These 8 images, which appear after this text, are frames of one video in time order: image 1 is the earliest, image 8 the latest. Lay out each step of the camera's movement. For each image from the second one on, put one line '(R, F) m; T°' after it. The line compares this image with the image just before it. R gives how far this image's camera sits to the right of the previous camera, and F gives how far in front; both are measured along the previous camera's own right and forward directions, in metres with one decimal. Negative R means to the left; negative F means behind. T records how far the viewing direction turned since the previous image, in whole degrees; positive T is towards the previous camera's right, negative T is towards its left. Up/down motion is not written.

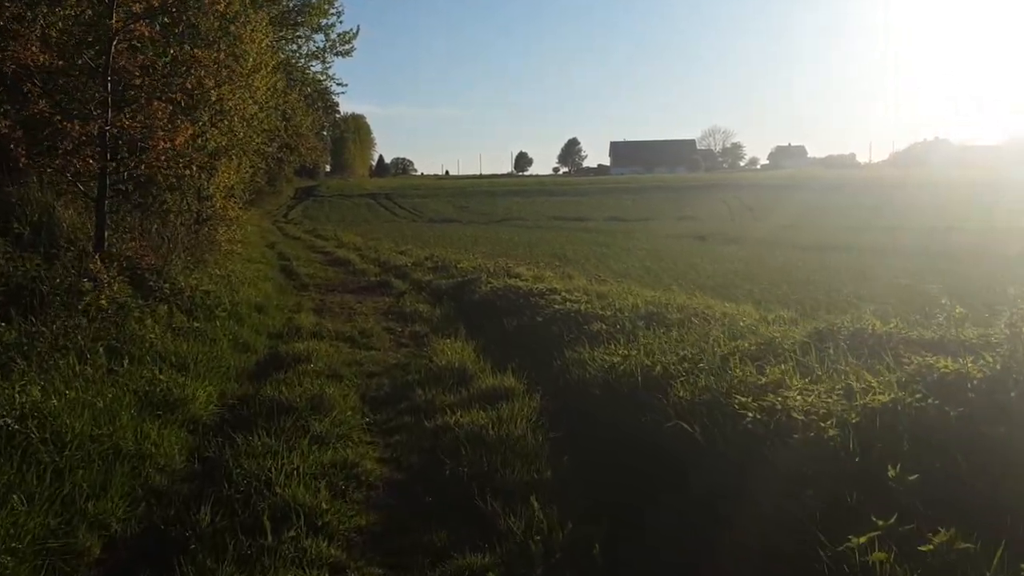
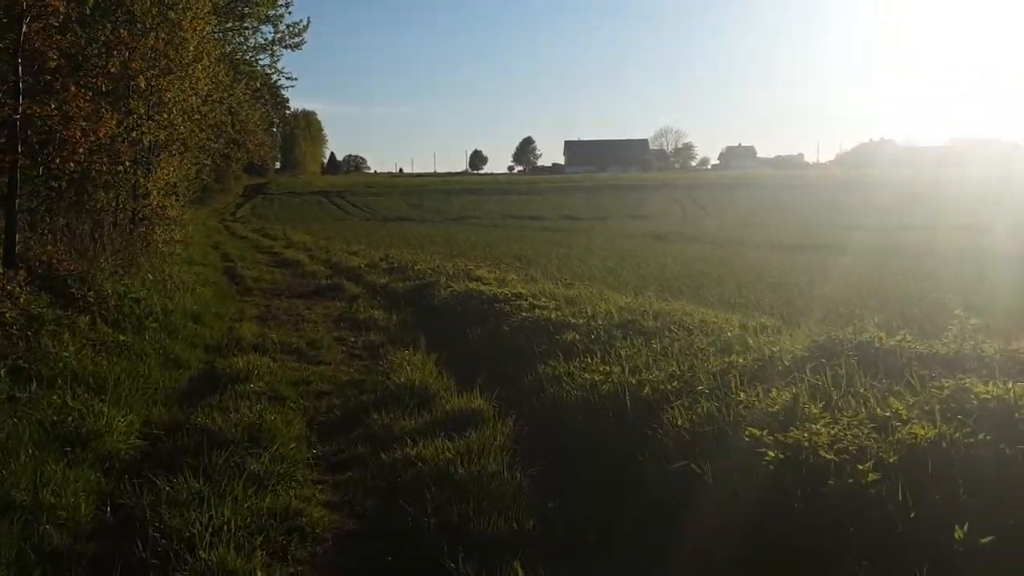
(-0.1, +0.9) m; +3°
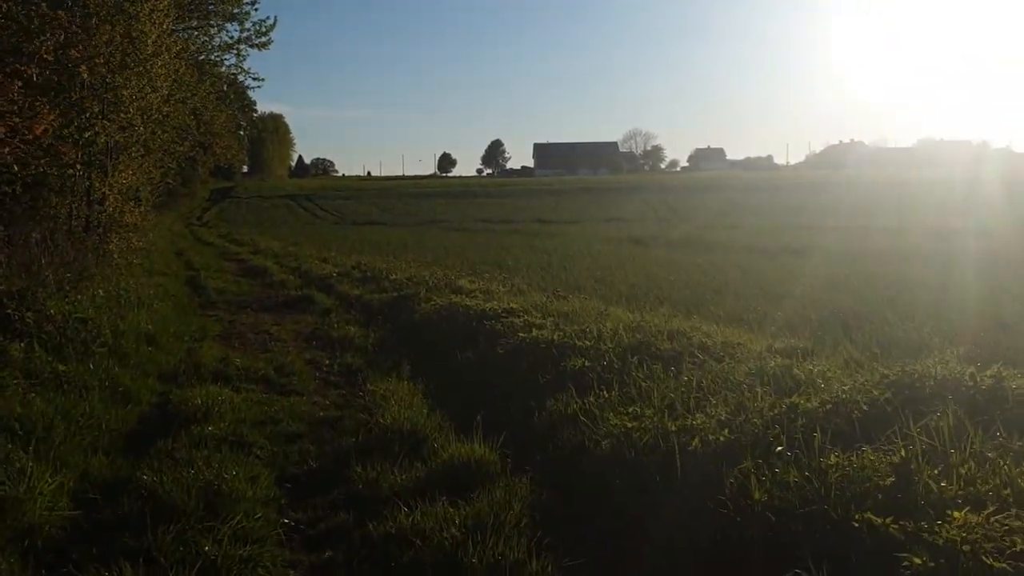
(-0.2, +1.1) m; +2°
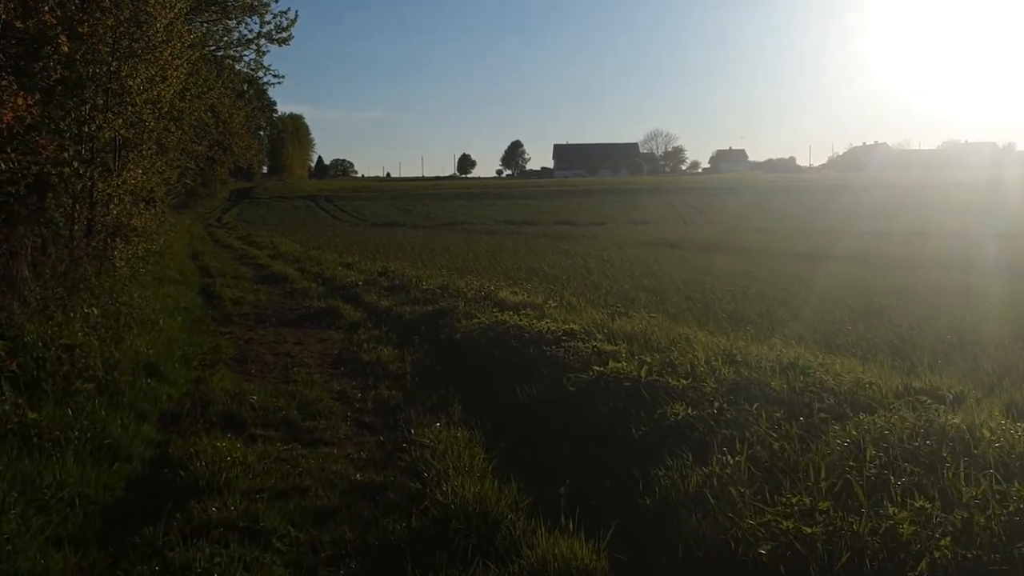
(-0.4, +1.6) m; -1°
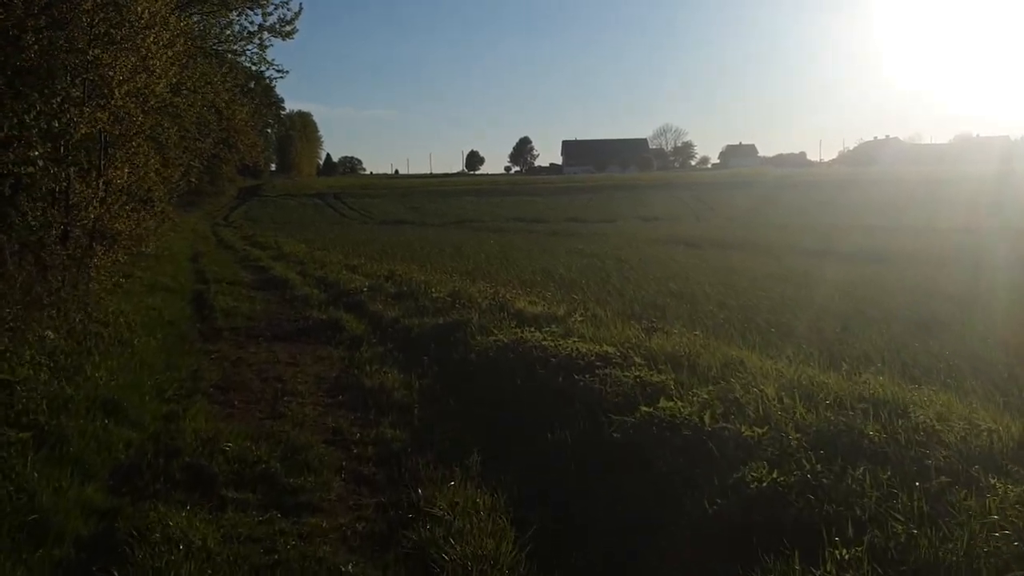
(-0.1, +1.4) m; 0°
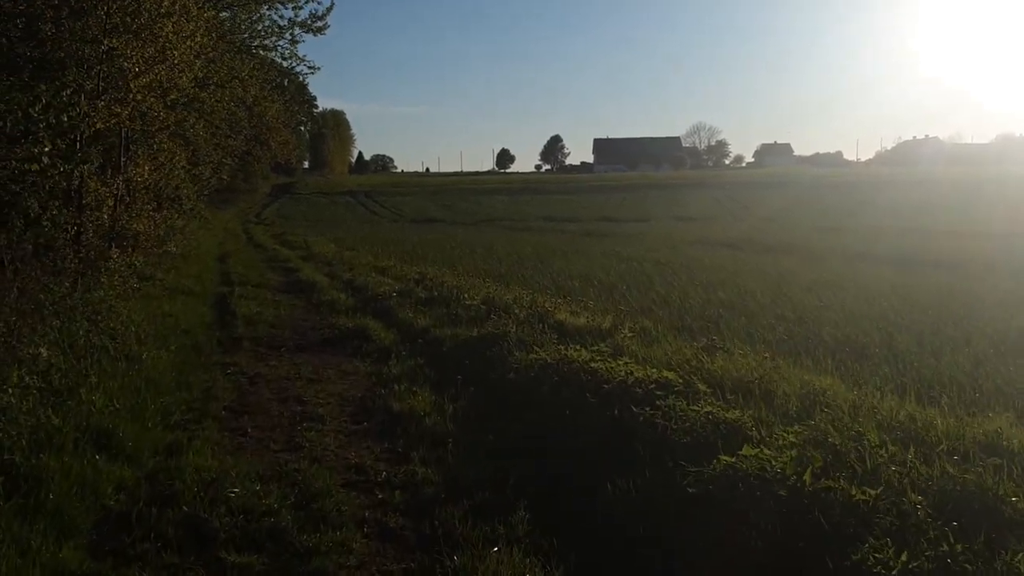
(-0.1, +1.0) m; -2°
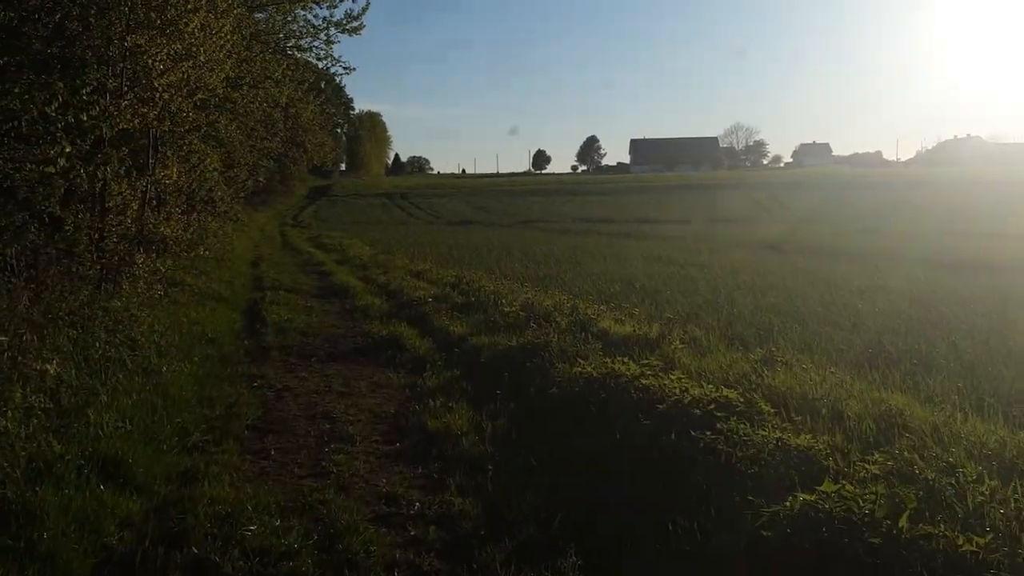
(-0.1, +0.6) m; -2°
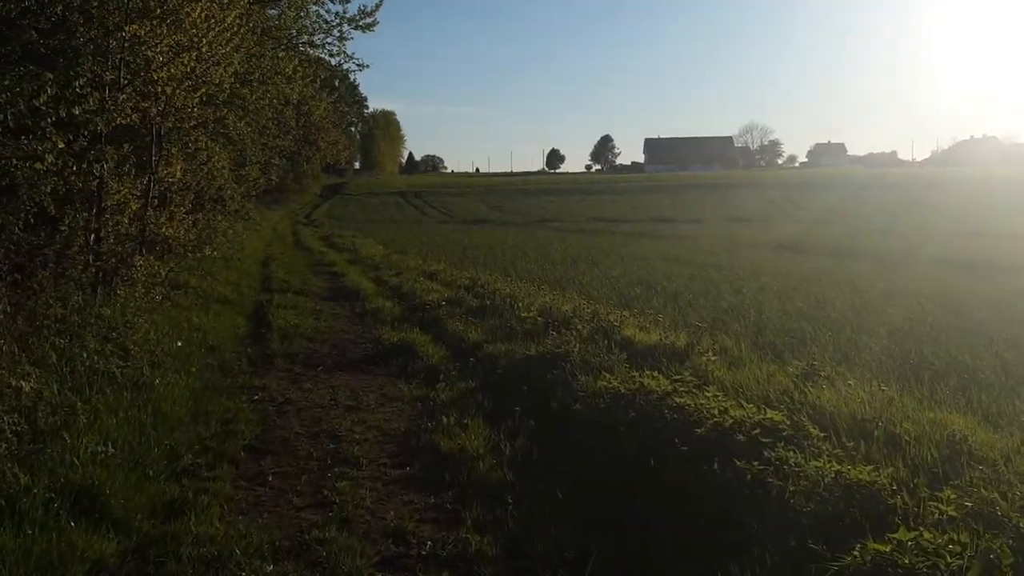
(-0.1, +0.7) m; -1°
